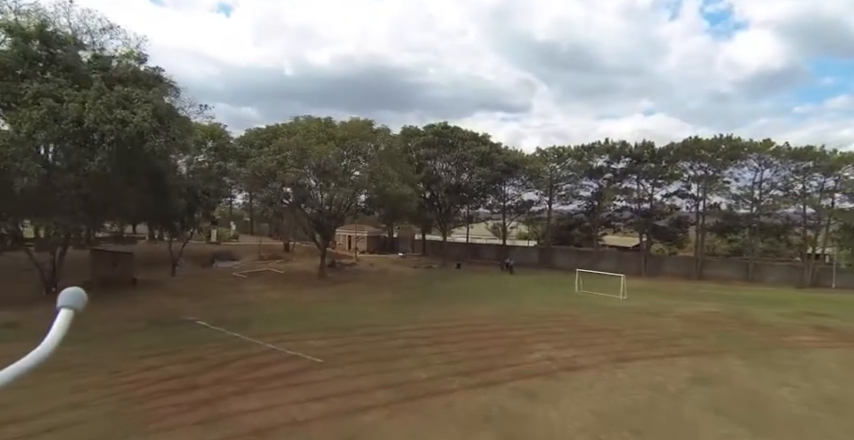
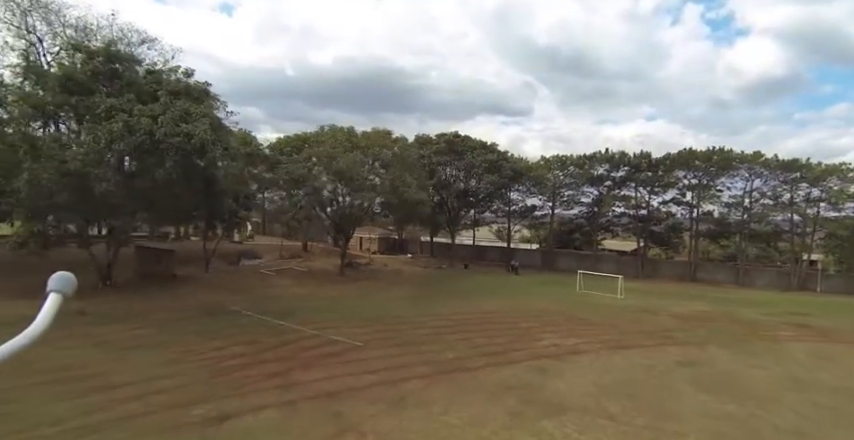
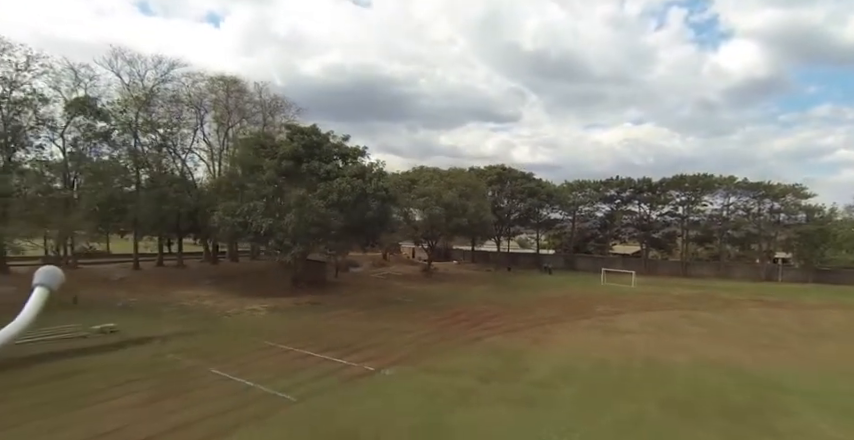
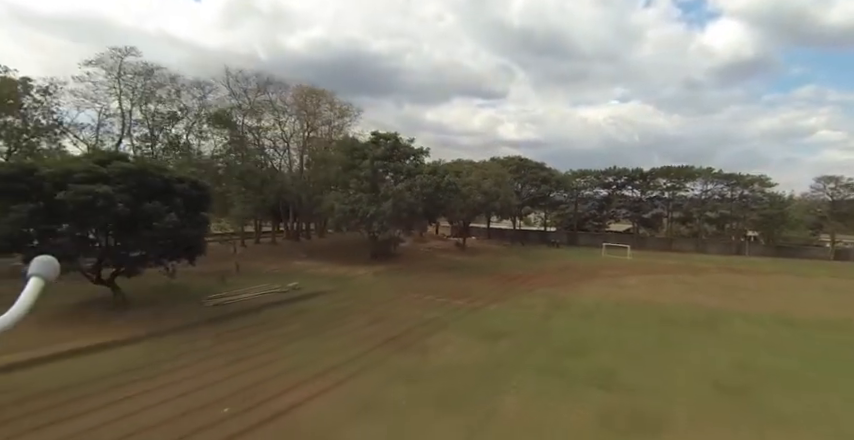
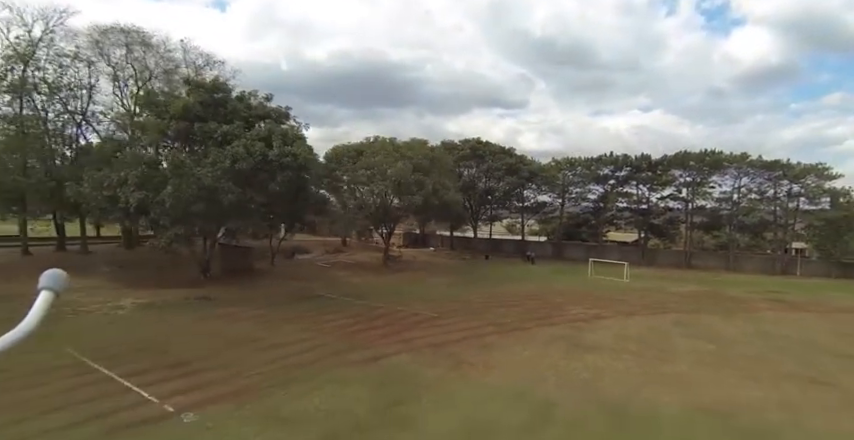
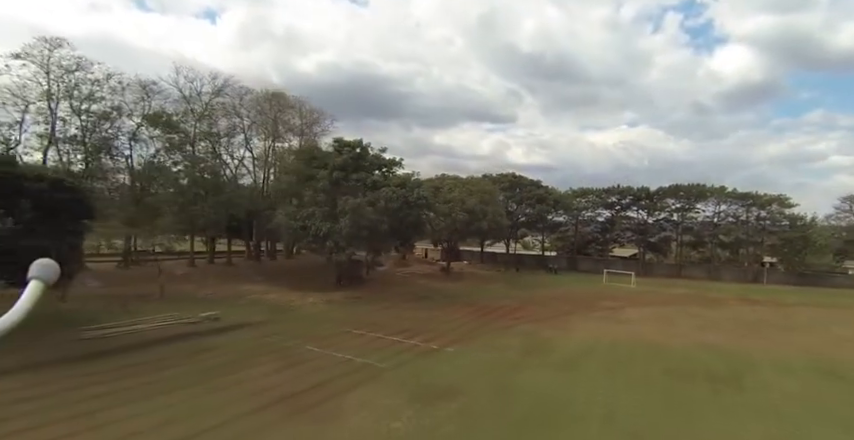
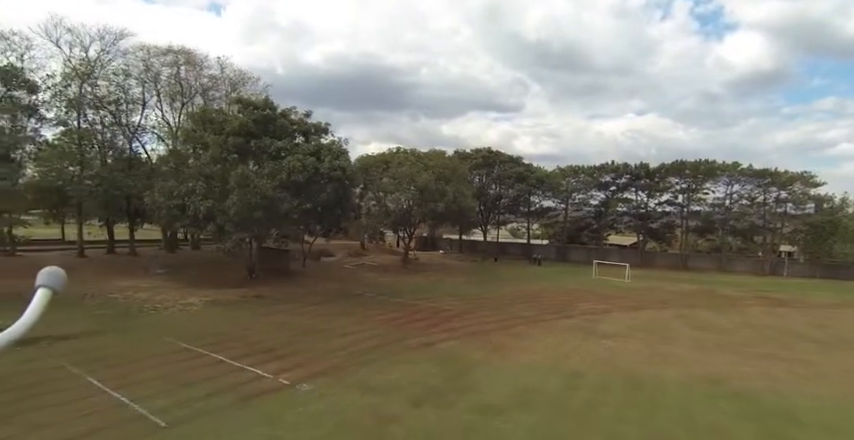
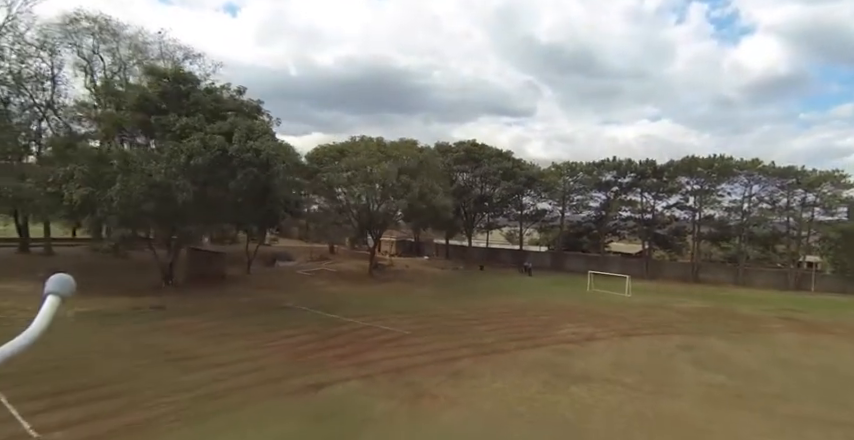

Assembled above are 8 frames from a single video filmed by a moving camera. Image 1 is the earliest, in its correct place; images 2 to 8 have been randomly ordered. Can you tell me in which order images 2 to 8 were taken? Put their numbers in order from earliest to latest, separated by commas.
2, 8, 5, 7, 3, 6, 4
